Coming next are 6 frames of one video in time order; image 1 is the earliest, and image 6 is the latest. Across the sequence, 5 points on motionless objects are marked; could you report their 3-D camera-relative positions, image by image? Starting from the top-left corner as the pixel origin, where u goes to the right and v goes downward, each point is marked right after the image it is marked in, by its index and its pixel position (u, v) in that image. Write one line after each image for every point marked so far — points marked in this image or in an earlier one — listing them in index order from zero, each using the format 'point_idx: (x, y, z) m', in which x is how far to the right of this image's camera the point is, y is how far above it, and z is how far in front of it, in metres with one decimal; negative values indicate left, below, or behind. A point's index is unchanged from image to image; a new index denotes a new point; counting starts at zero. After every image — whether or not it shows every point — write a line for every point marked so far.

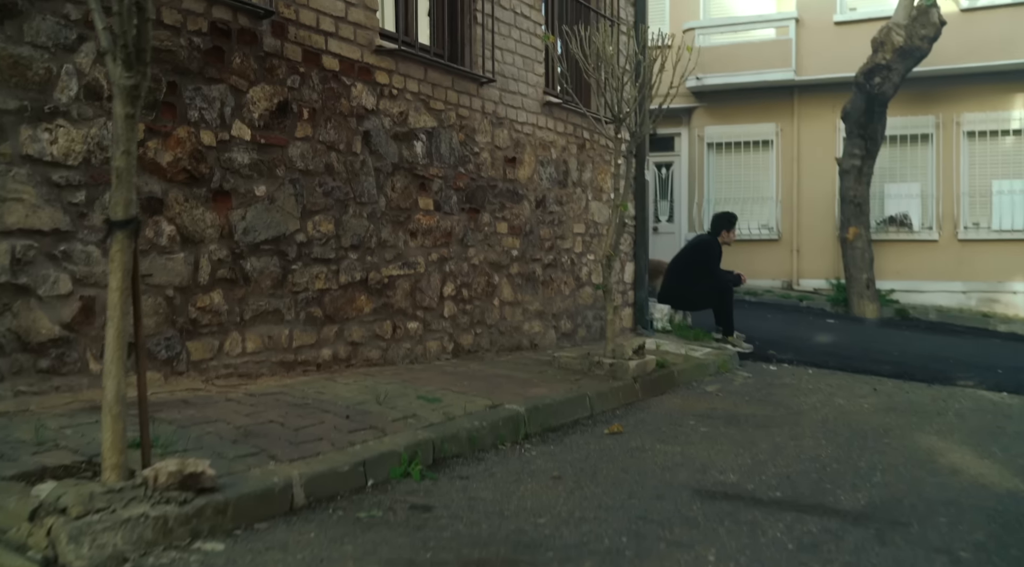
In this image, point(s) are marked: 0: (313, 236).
0: (-1.2, +0.3, +4.9) m
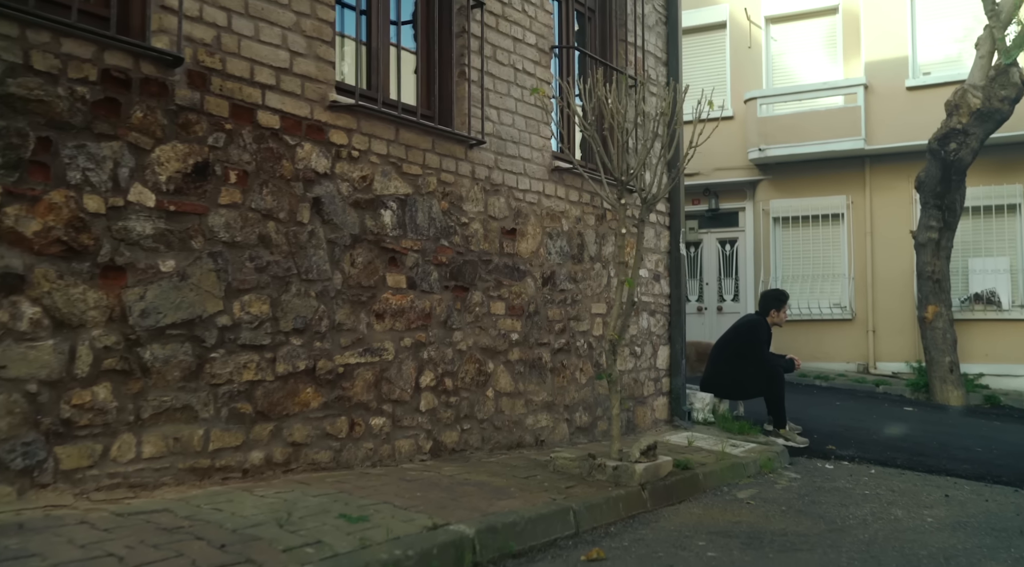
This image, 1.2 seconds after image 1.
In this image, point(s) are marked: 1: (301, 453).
0: (-1.4, -0.2, +4.2) m
1: (-1.2, -1.0, +4.5) m
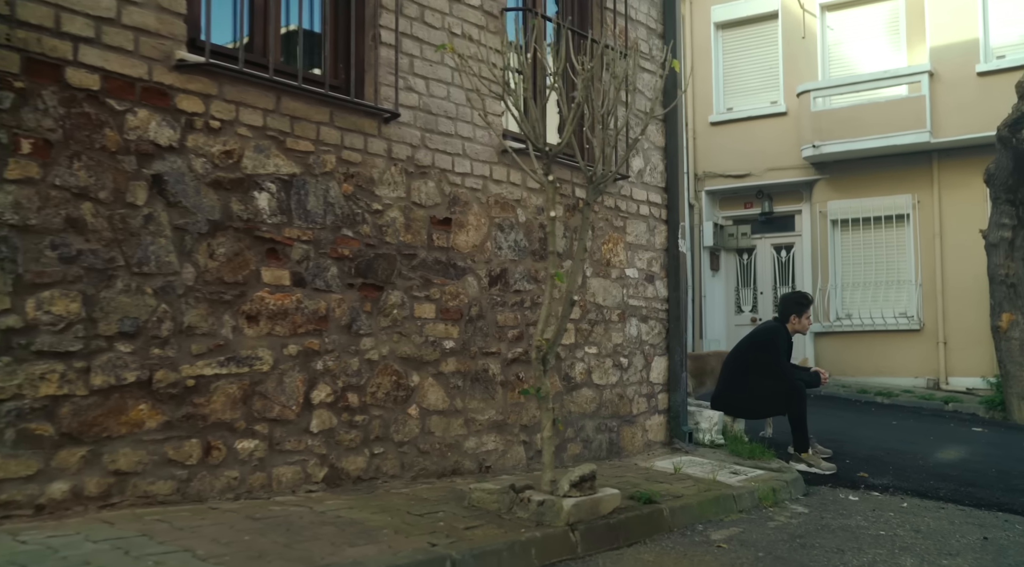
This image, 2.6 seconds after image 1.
0: (-2.0, -0.1, +3.4) m
1: (-1.8, -0.9, +3.7) m
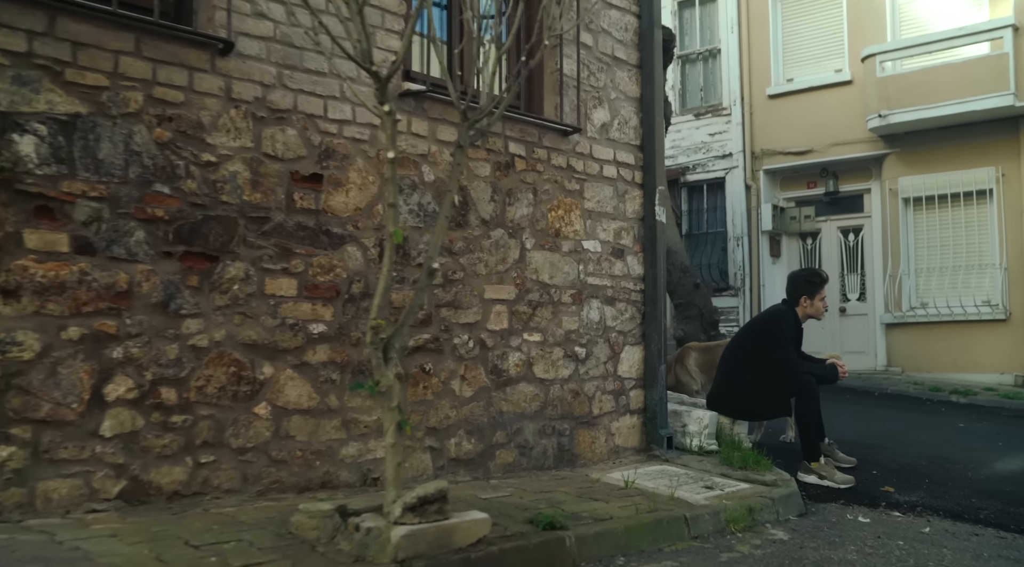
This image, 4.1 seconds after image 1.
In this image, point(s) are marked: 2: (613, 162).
0: (-2.9, 0.0, +2.6) m
1: (-2.6, -0.8, +2.9) m
2: (+0.8, +0.9, +6.1) m
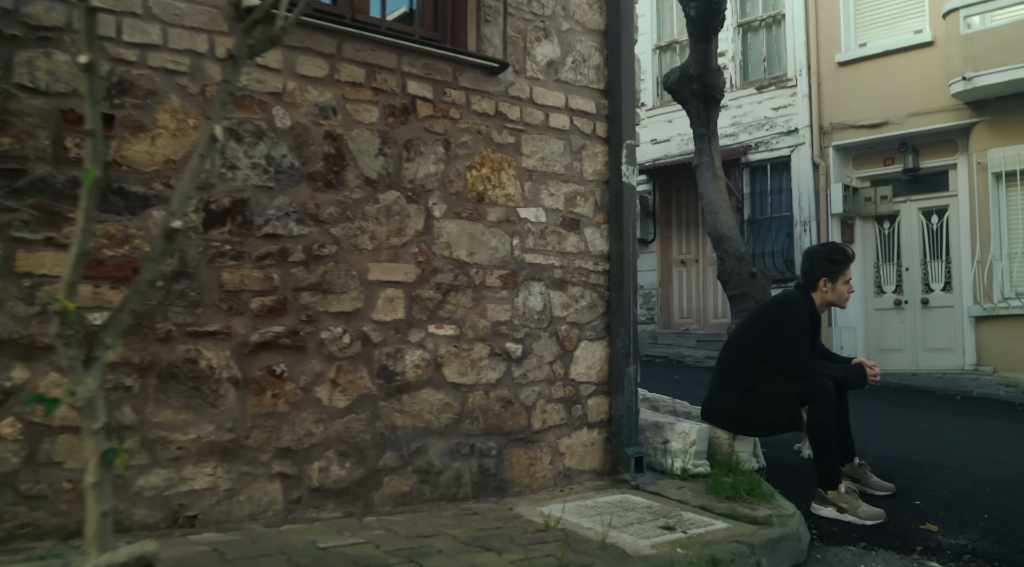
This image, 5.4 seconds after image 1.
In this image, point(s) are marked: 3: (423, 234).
0: (-3.7, +0.1, +1.8) m
1: (-3.3, -0.7, +2.0) m
2: (+0.3, +1.1, +4.9) m
3: (-0.5, +0.3, +4.2) m
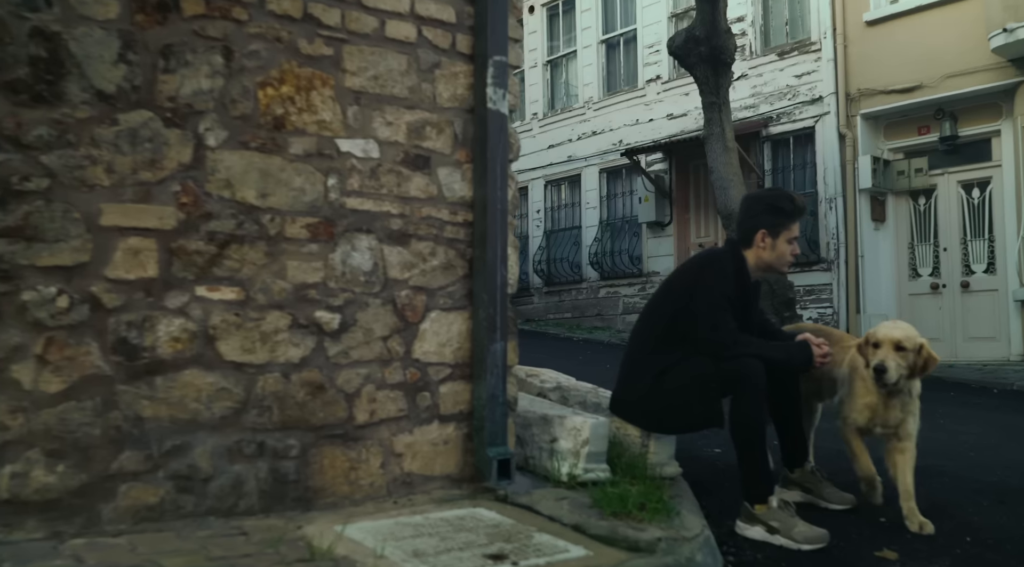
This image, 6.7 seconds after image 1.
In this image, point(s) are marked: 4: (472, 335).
0: (-4.7, +0.2, +1.0) m
1: (-4.3, -0.5, +1.2) m
2: (-0.5, +1.3, +3.8) m
3: (-1.3, +0.5, +3.2) m
4: (-0.2, -0.2, +3.9) m
